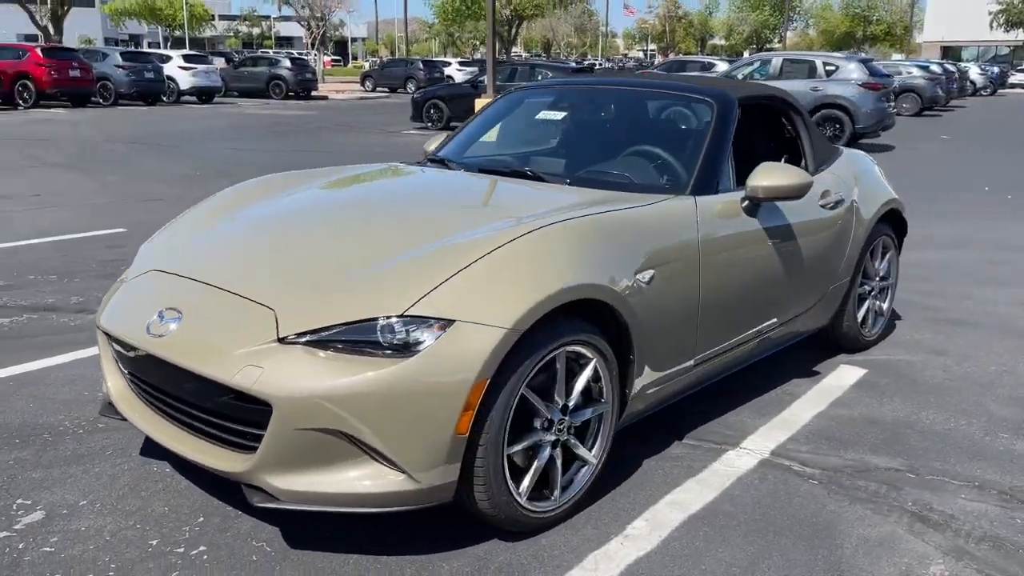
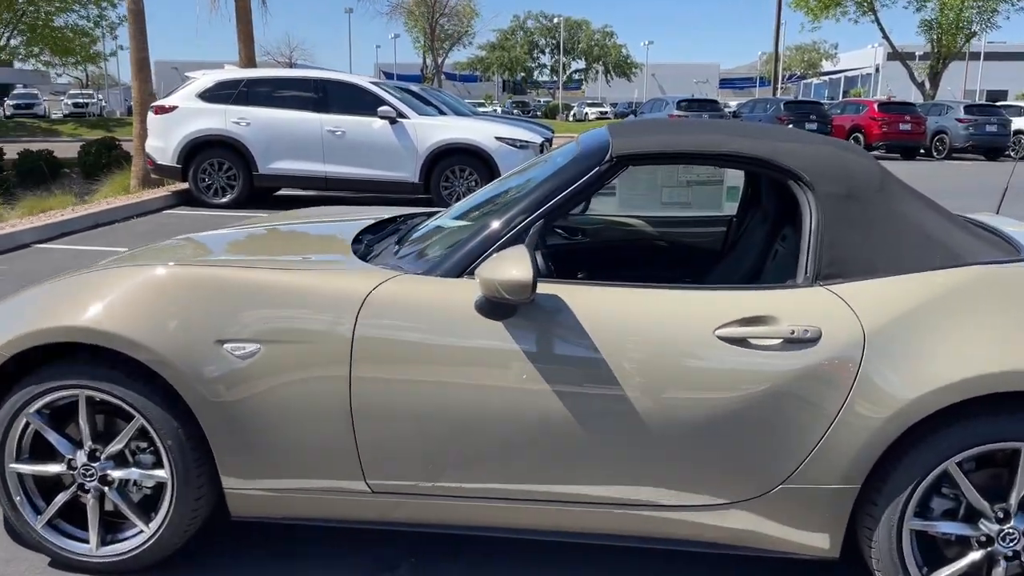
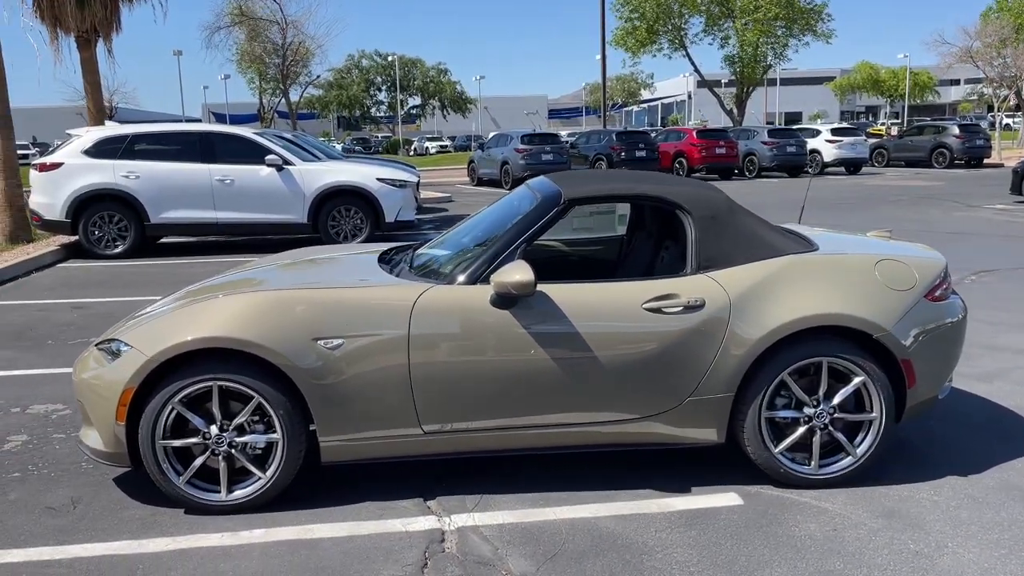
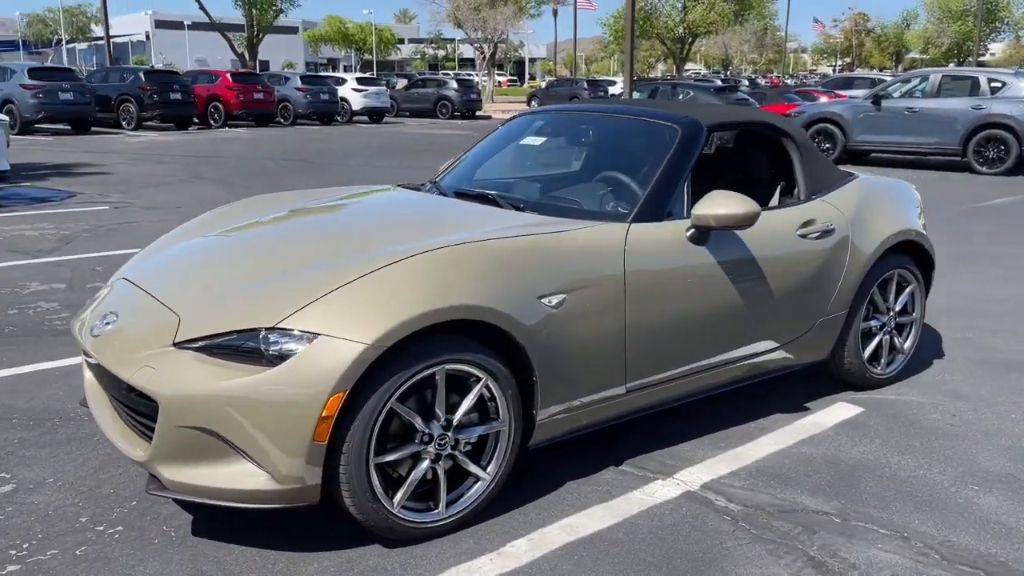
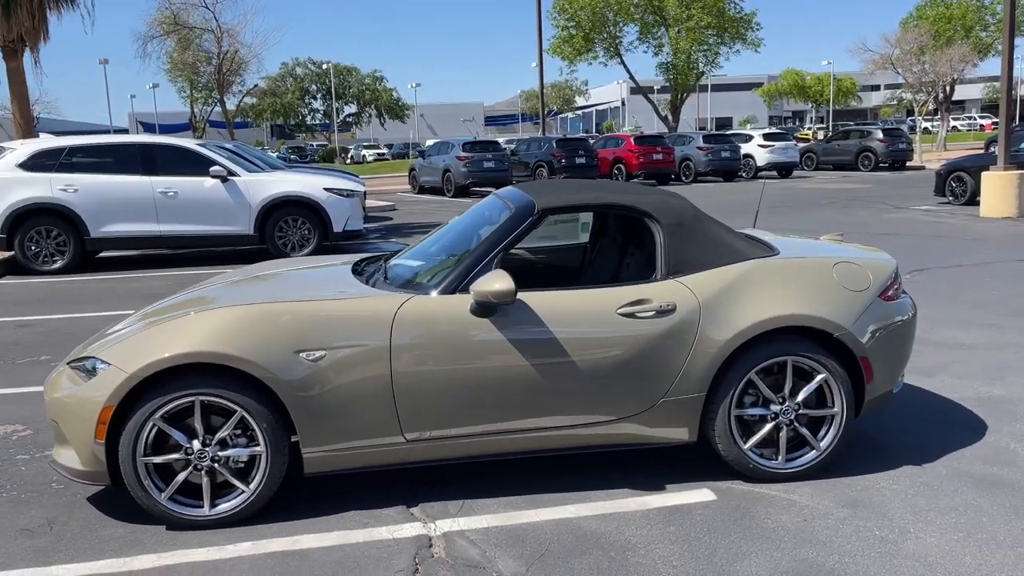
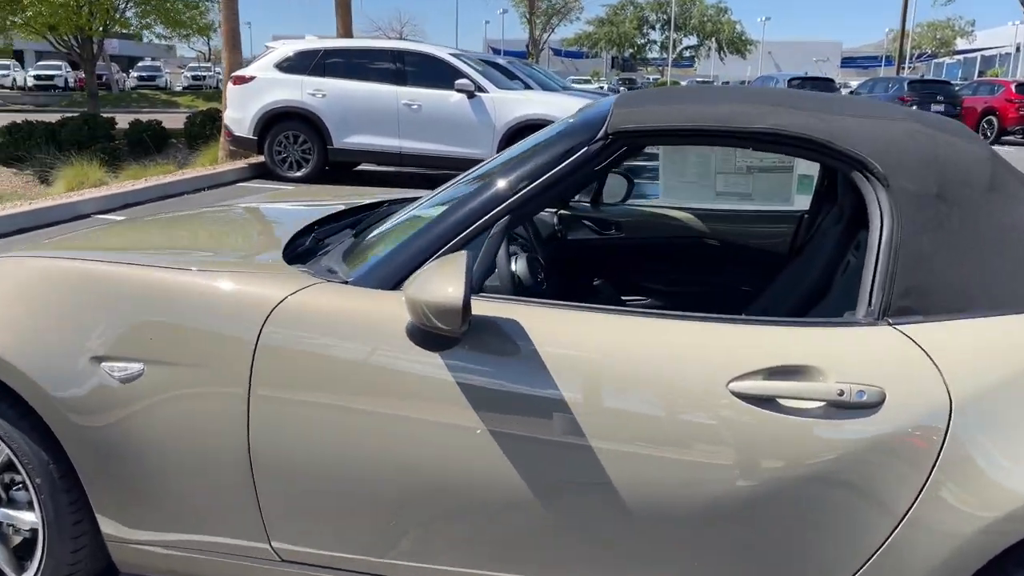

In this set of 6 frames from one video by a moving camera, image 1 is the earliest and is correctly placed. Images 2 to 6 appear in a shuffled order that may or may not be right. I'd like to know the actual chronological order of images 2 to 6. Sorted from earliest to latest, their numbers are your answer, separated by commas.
4, 5, 3, 2, 6
